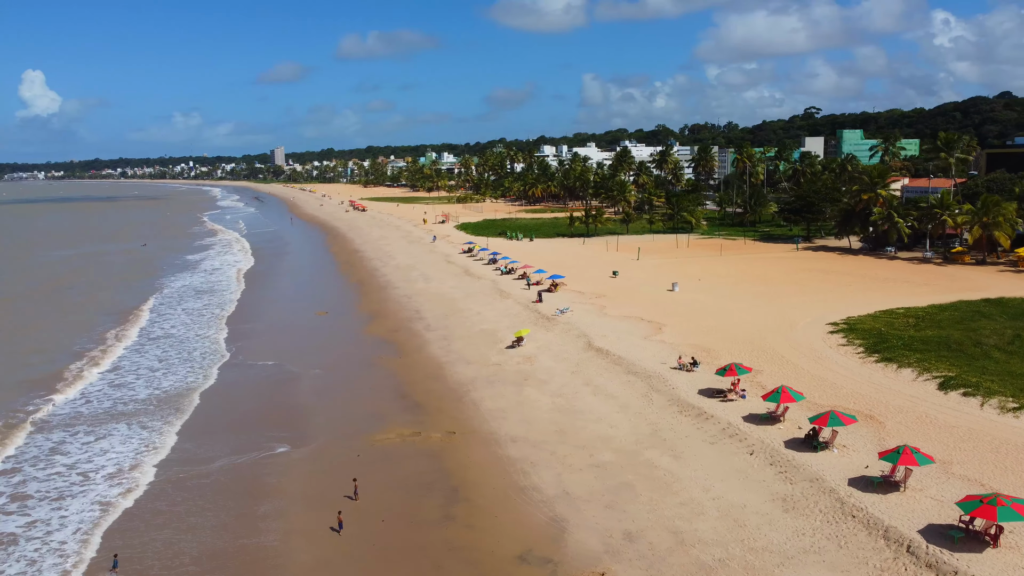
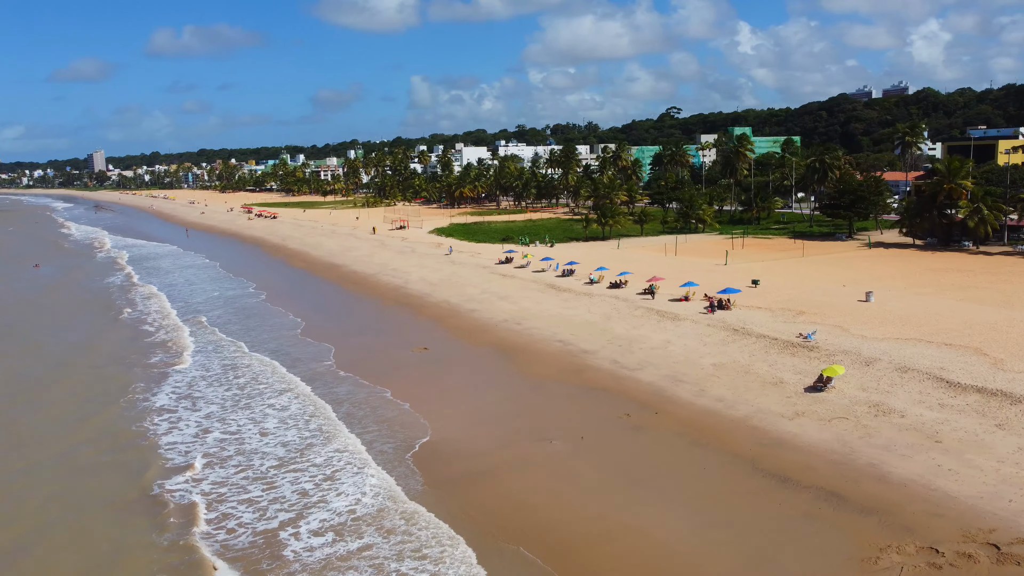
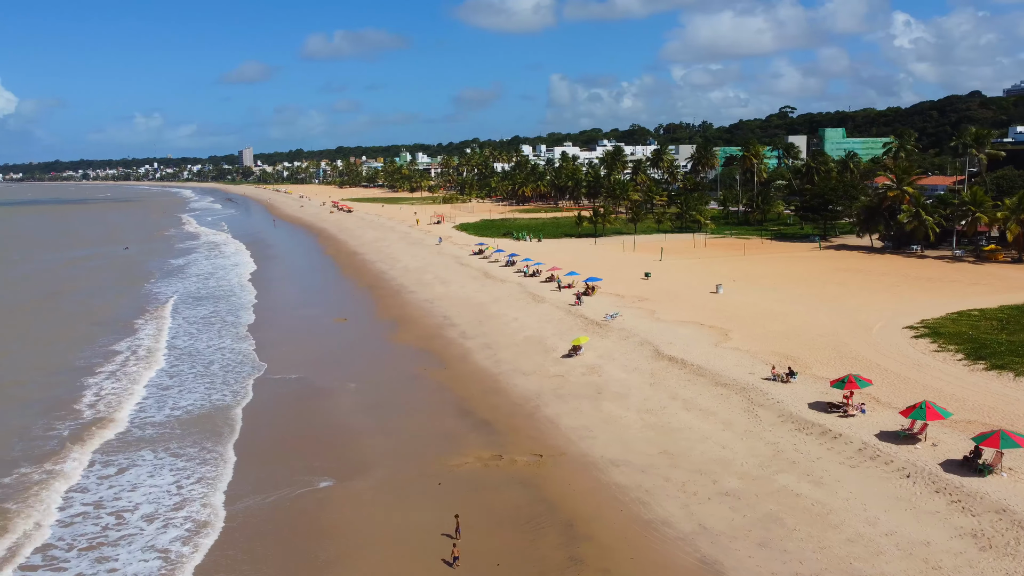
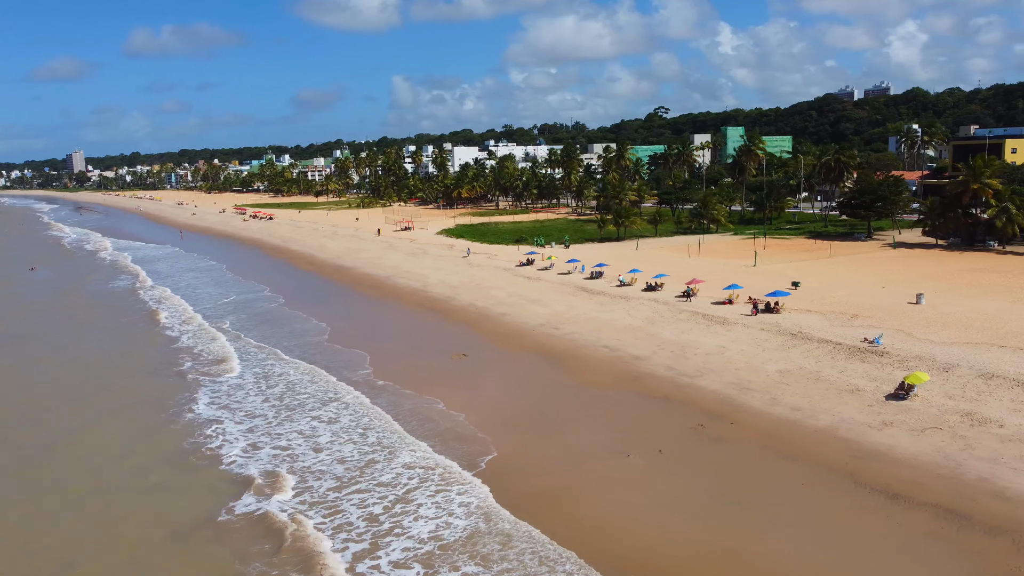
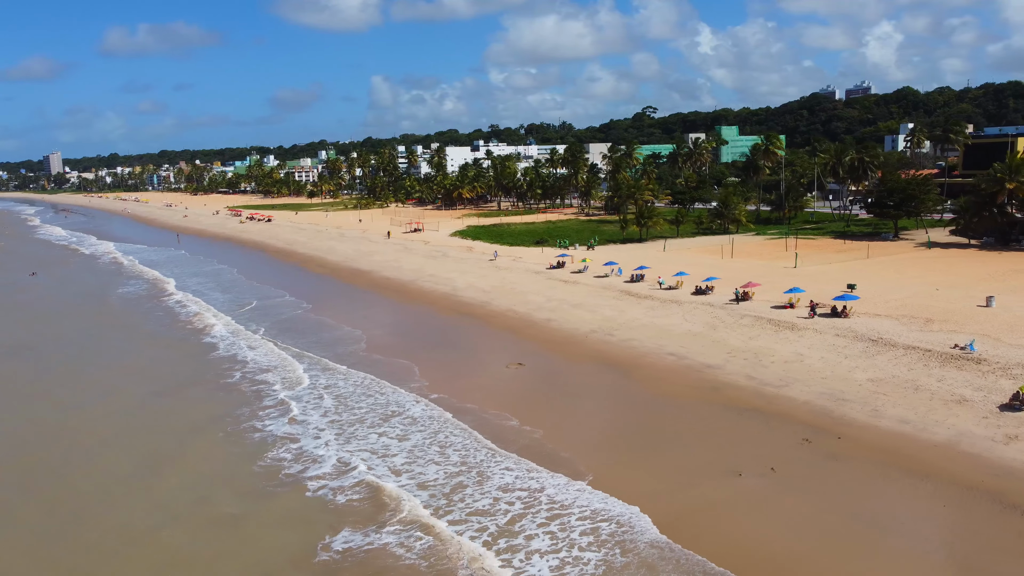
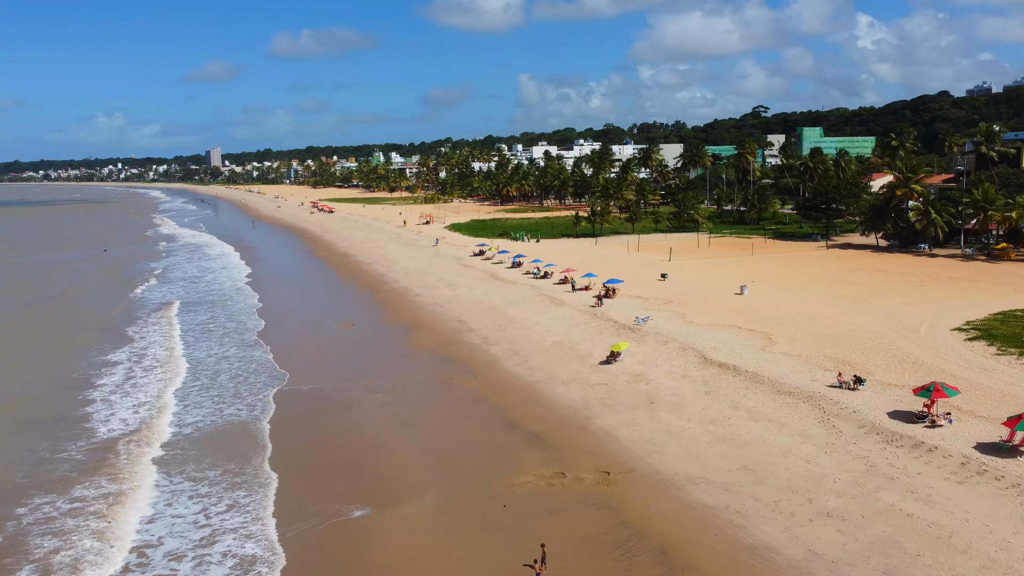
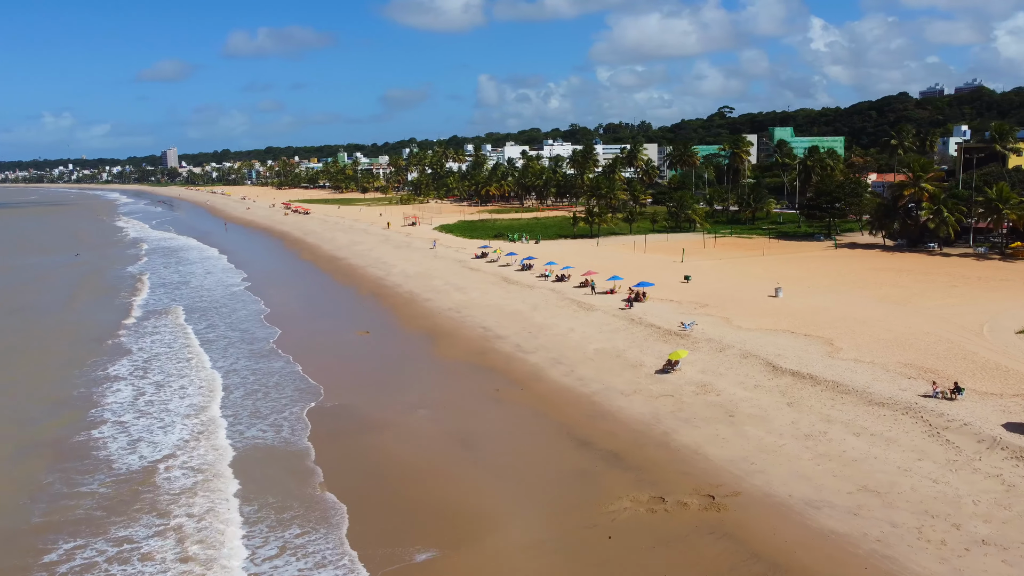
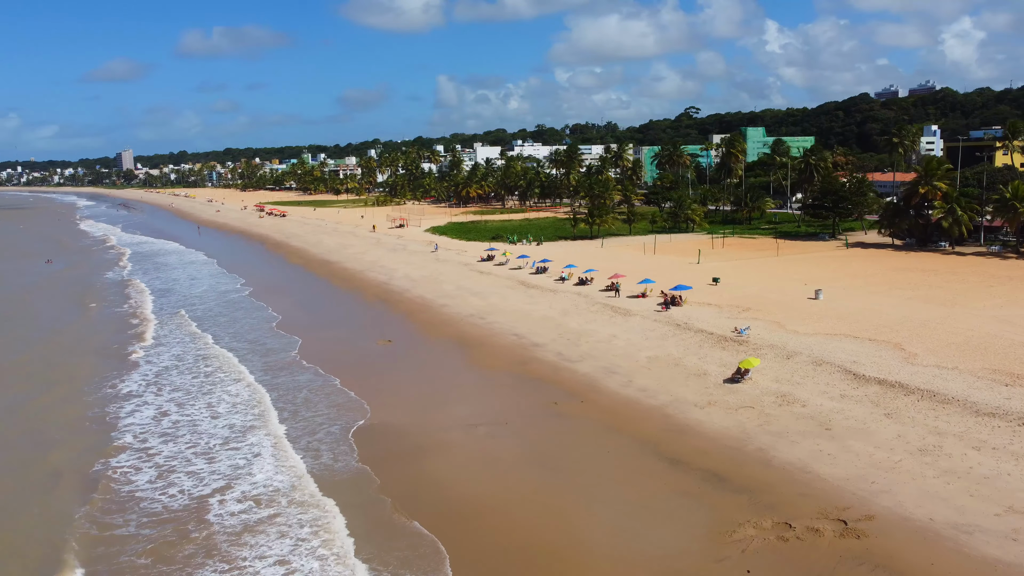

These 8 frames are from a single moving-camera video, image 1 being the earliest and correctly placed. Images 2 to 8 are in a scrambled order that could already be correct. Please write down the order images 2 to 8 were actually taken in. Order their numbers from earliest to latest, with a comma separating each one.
3, 6, 7, 8, 2, 4, 5
